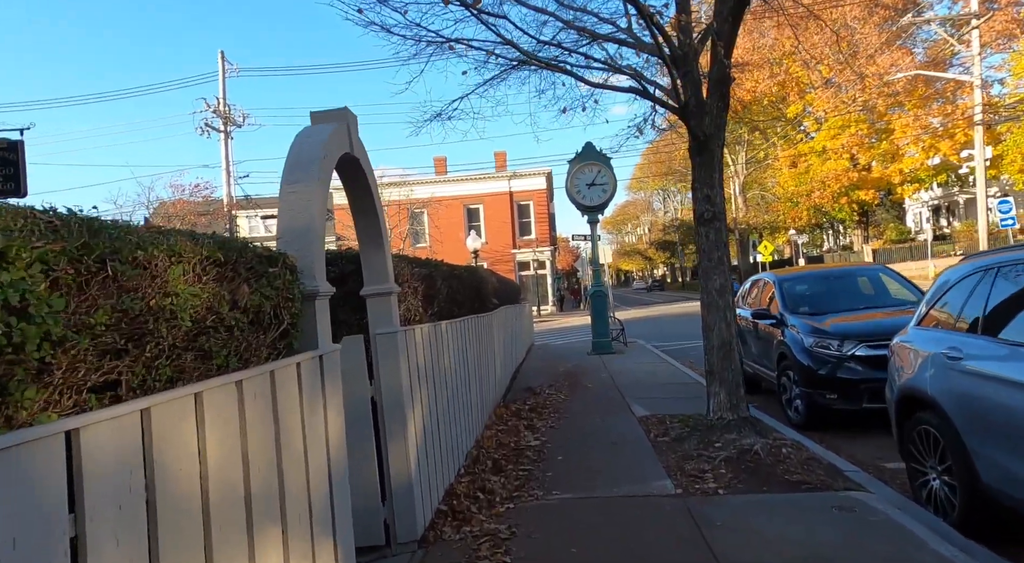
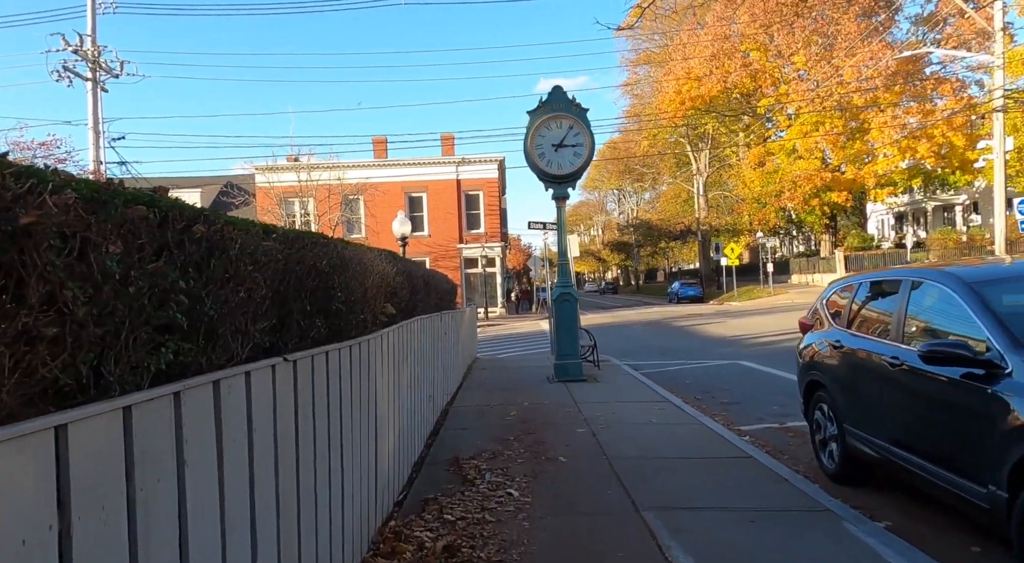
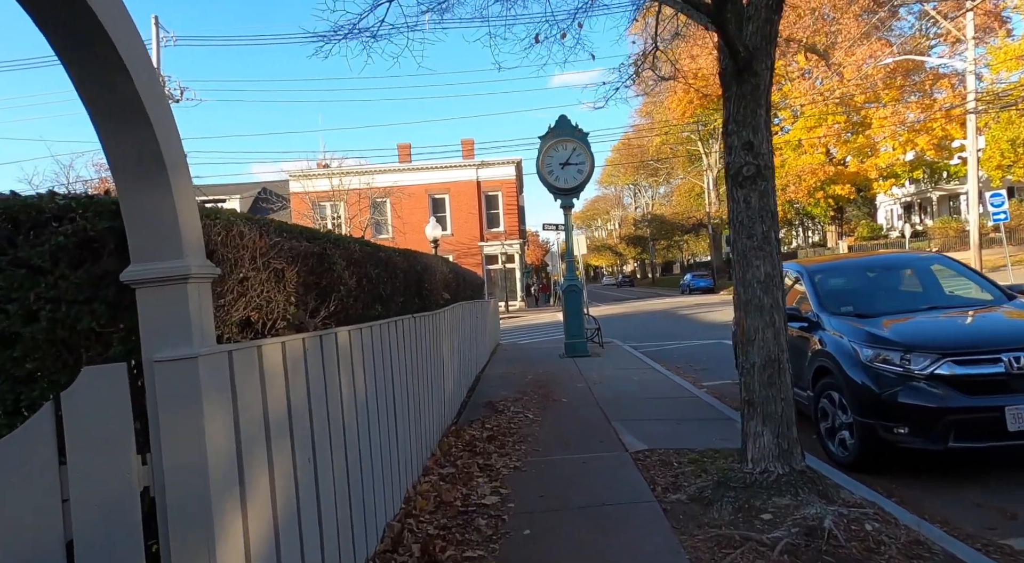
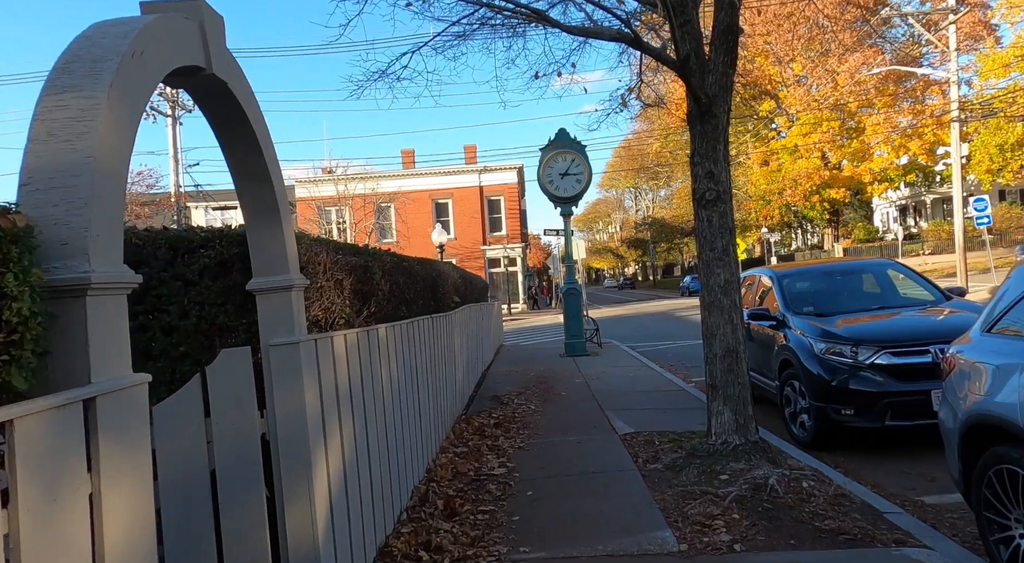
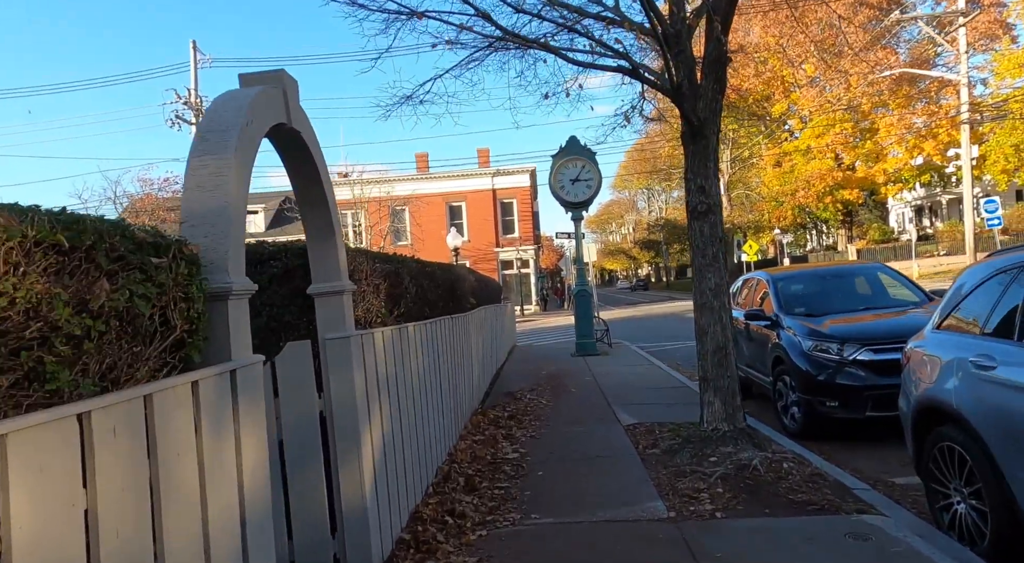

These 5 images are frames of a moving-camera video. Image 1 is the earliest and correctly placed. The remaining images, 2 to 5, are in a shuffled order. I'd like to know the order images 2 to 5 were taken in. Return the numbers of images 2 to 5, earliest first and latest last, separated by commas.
5, 4, 3, 2
